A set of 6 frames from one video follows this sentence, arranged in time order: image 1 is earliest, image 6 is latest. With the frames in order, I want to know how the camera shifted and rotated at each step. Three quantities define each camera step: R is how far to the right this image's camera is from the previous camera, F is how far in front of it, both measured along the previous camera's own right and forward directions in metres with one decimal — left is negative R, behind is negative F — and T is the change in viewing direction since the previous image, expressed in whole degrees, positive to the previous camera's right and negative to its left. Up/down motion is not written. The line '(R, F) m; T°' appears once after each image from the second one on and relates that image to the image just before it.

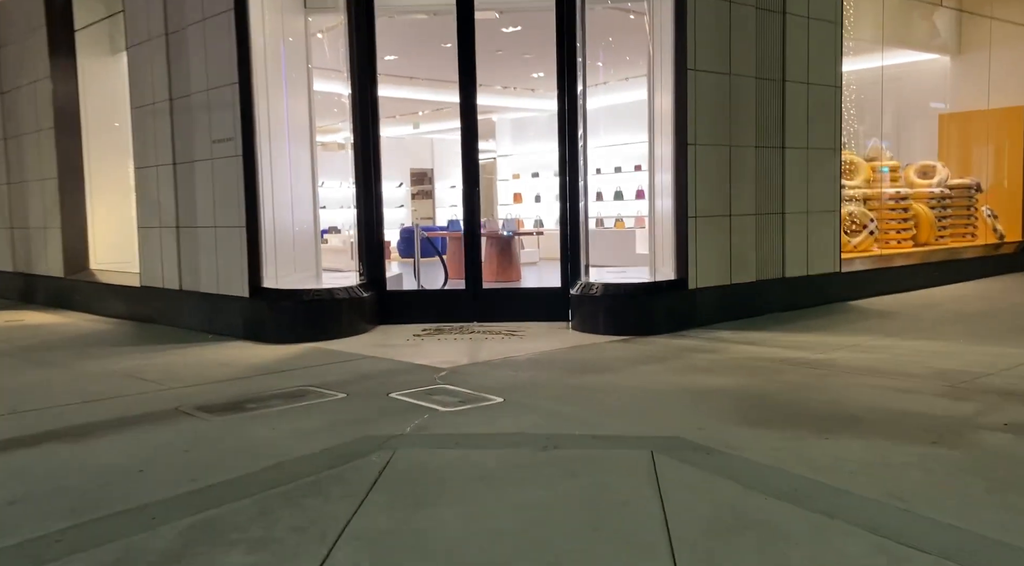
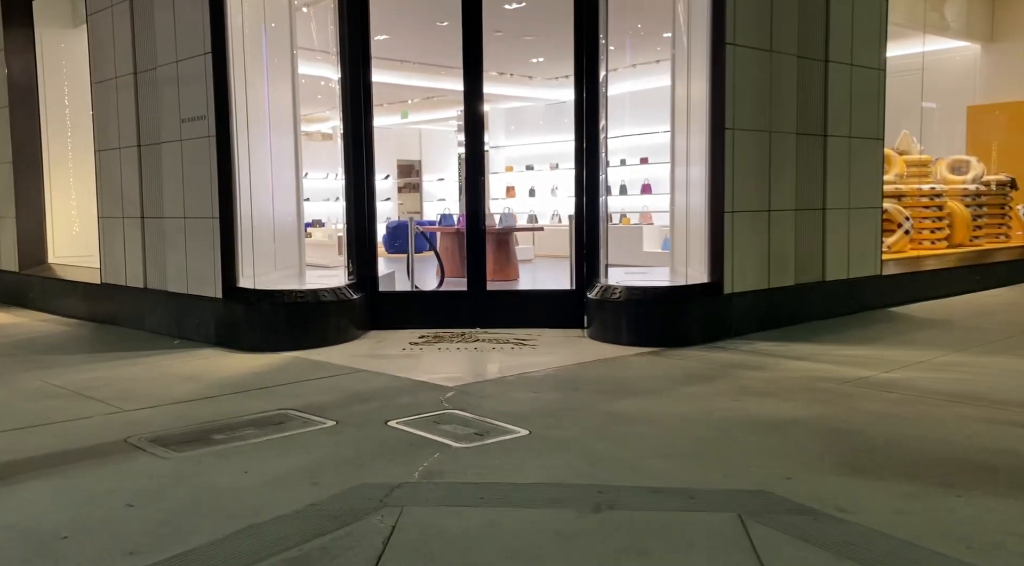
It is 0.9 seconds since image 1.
(-0.2, +0.8) m; +1°
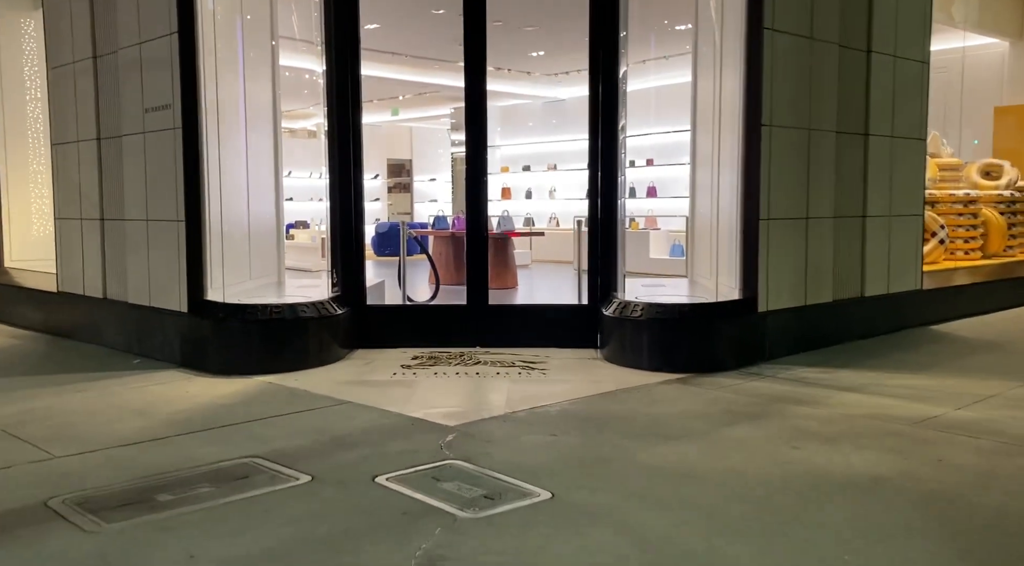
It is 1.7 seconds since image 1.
(-0.1, +0.7) m; +1°
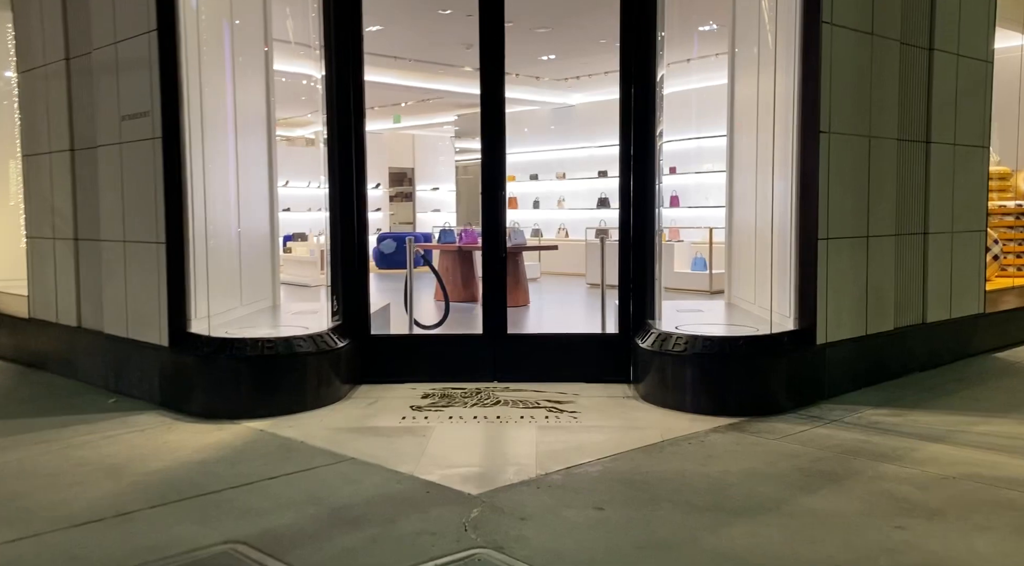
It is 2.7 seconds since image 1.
(-0.1, +0.6) m; 0°
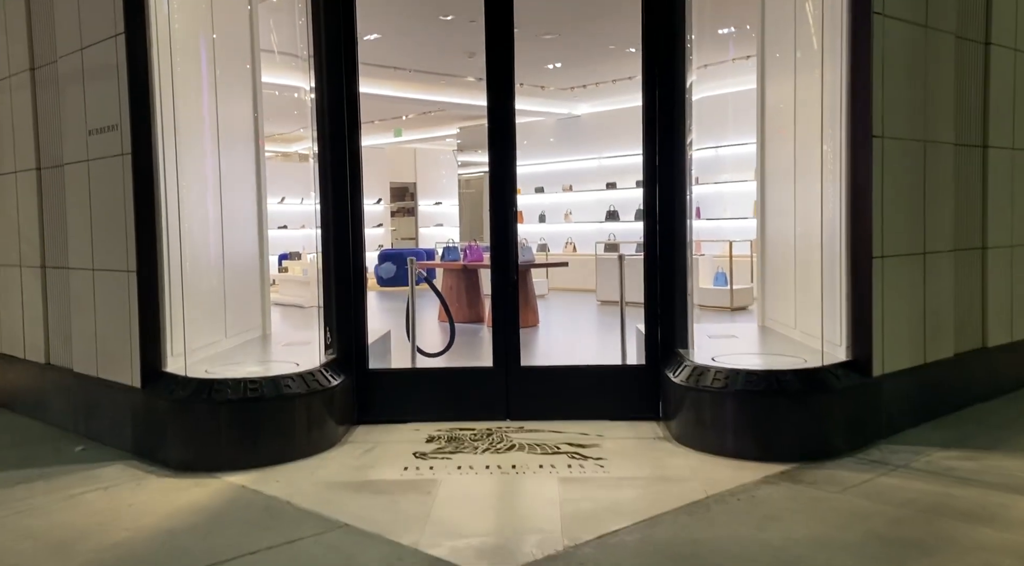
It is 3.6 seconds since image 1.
(-0.1, +0.5) m; 0°
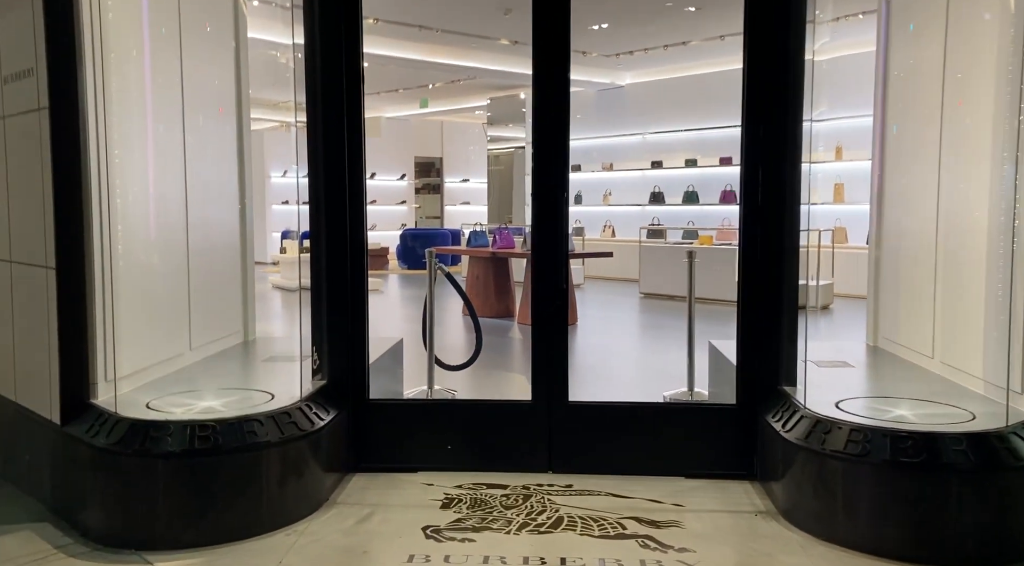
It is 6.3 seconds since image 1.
(-0.1, +1.1) m; -2°
